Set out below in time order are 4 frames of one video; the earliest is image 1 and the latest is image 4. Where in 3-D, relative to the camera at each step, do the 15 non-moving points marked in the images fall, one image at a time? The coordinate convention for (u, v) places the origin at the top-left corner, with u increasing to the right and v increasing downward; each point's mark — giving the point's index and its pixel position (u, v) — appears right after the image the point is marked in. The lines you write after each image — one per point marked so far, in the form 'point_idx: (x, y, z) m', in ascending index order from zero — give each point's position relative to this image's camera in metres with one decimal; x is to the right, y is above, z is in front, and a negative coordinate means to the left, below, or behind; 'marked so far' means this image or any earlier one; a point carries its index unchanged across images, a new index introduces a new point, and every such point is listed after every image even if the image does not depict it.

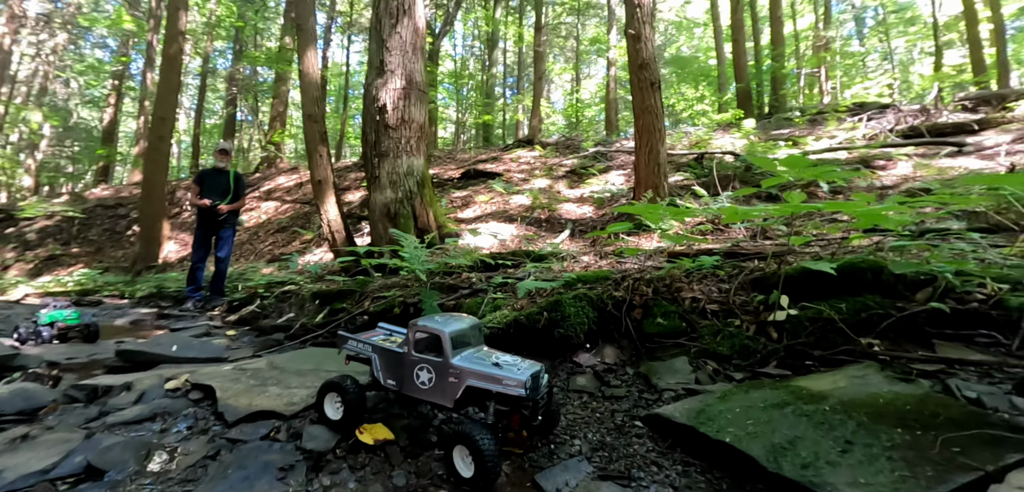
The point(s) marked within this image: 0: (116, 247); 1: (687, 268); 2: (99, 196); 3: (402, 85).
0: (-11.6, -0.1, +13.3) m
1: (+1.4, -0.2, +3.5) m
2: (-15.2, +1.8, +16.5) m
3: (-1.5, +2.7, +7.3) m
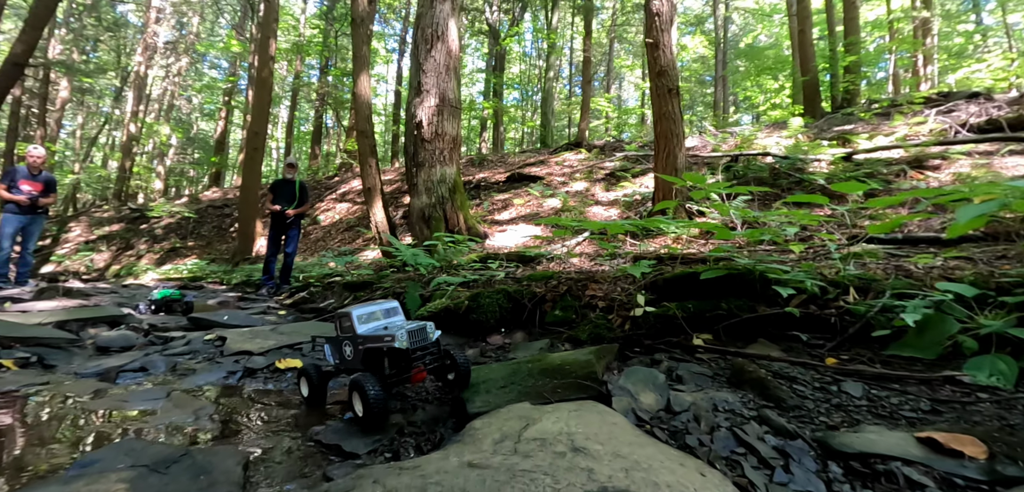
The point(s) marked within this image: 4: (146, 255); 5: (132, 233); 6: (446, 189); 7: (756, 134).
0: (-10.4, +0.1, +15.8) m
1: (+0.9, -0.3, +4.1) m
2: (-13.3, +2.0, +19.6) m
3: (-1.3, +2.7, +8.3) m
4: (-13.1, -0.4, +15.8) m
5: (-14.9, +0.4, +17.2) m
6: (-1.1, +1.1, +8.3) m
7: (+7.2, +3.2, +12.7) m
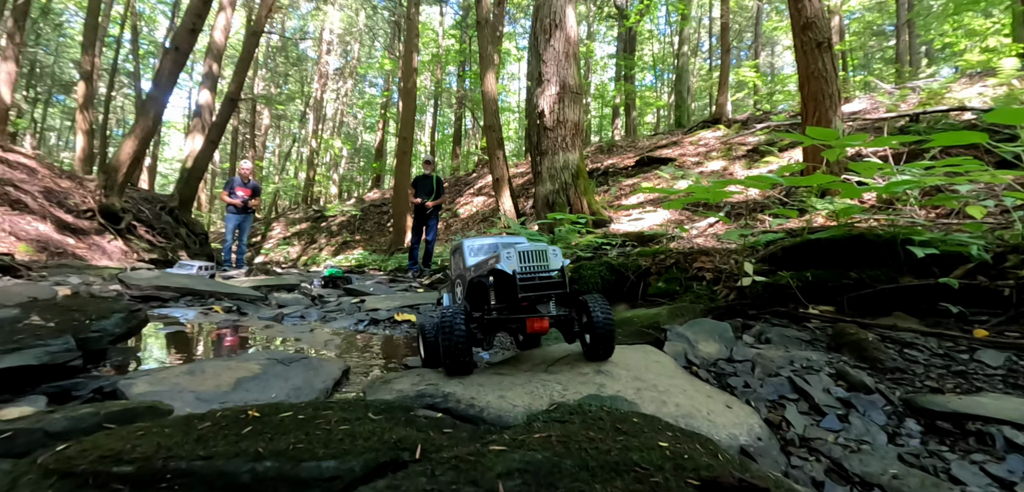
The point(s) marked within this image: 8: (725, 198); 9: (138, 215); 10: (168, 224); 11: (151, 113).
0: (-5.5, +0.4, +18.4) m
1: (+1.8, 0.0, +3.8) m
2: (-7.3, +2.4, +22.8) m
3: (+0.8, +3.0, +8.4) m
4: (-8.1, -0.1, +19.1) m
5: (-9.4, +0.8, +21.0) m
6: (+1.1, +1.4, +8.4) m
7: (+10.3, +3.7, +10.1) m
8: (+2.9, +0.7, +5.9) m
9: (-8.0, +0.7, +9.4) m
10: (-8.0, +0.5, +10.2) m
11: (-7.2, +2.7, +8.8) m
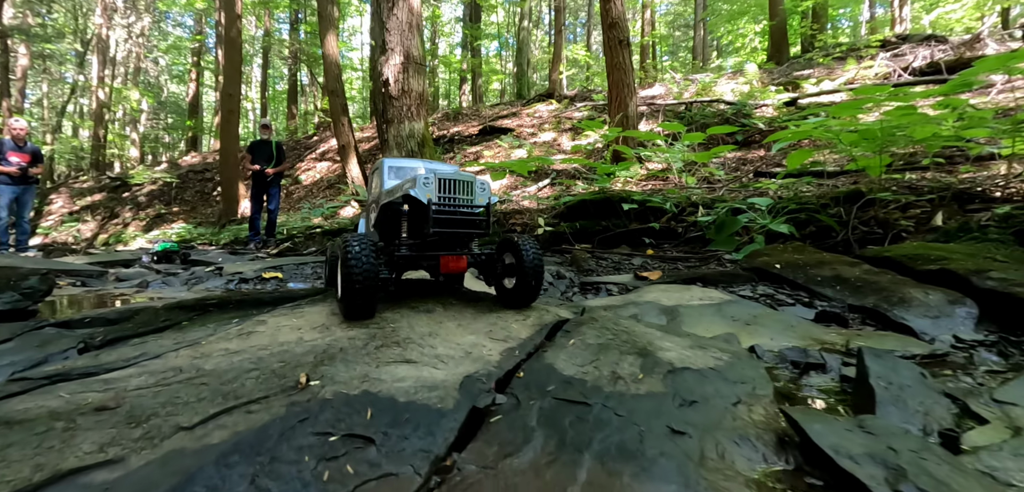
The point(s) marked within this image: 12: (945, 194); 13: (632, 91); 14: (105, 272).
0: (-11.4, +1.5, +16.5) m
1: (+0.2, +0.4, +5.0) m
2: (-14.5, +3.7, +19.9) m
3: (-2.2, +3.7, +8.9) m
4: (-14.1, +0.9, +16.4) m
5: (-15.9, +1.8, +17.7) m
6: (-2.0, +2.1, +9.0) m
7: (+6.2, +5.0, +13.4) m
8: (+0.5, +1.3, +7.3) m
9: (-10.9, +1.0, +7.2) m
10: (-11.1, +0.9, +8.0) m
11: (-10.0, +3.0, +6.7) m
12: (+3.7, +0.4, +3.7) m
13: (+2.4, +3.2, +9.0) m
14: (-4.2, -0.3, +4.5) m
